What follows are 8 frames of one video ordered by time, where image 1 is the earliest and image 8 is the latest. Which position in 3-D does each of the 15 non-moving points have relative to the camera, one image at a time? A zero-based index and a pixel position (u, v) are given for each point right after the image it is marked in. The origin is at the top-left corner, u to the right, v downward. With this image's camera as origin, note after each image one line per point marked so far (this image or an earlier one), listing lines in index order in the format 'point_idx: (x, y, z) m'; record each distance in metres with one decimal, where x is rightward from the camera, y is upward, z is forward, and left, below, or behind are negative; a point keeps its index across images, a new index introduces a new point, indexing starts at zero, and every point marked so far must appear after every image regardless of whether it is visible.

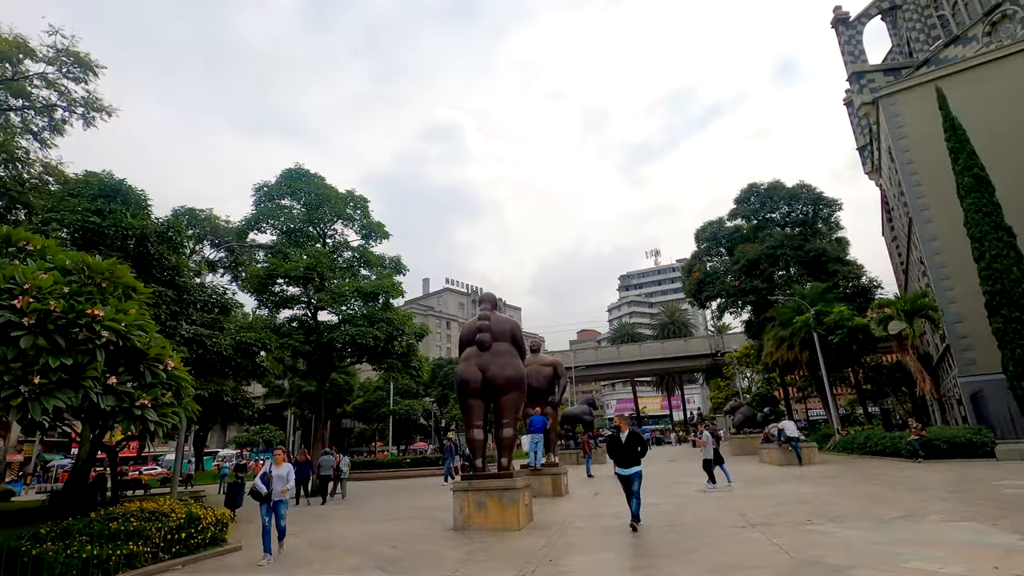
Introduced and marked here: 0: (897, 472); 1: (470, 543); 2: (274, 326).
0: (+8.3, -4.0, +12.4) m
1: (-0.5, -3.0, +6.7) m
2: (-6.6, -1.0, +15.6) m
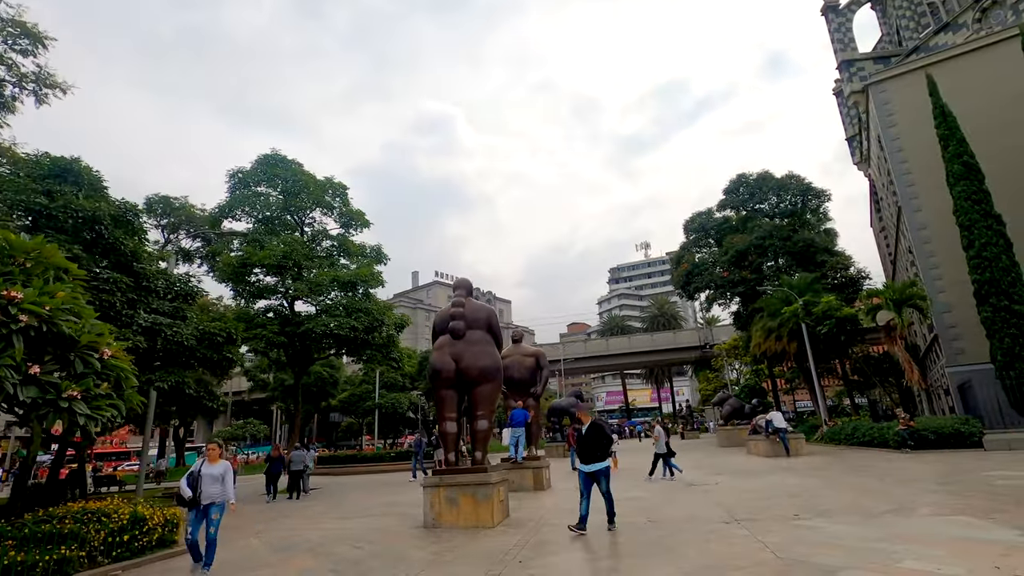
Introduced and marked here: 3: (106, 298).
0: (+7.9, -3.7, +12.2) m
1: (-0.8, -2.8, +6.3) m
2: (-7.0, -0.8, +15.1) m
3: (-6.2, -0.2, +8.7) m
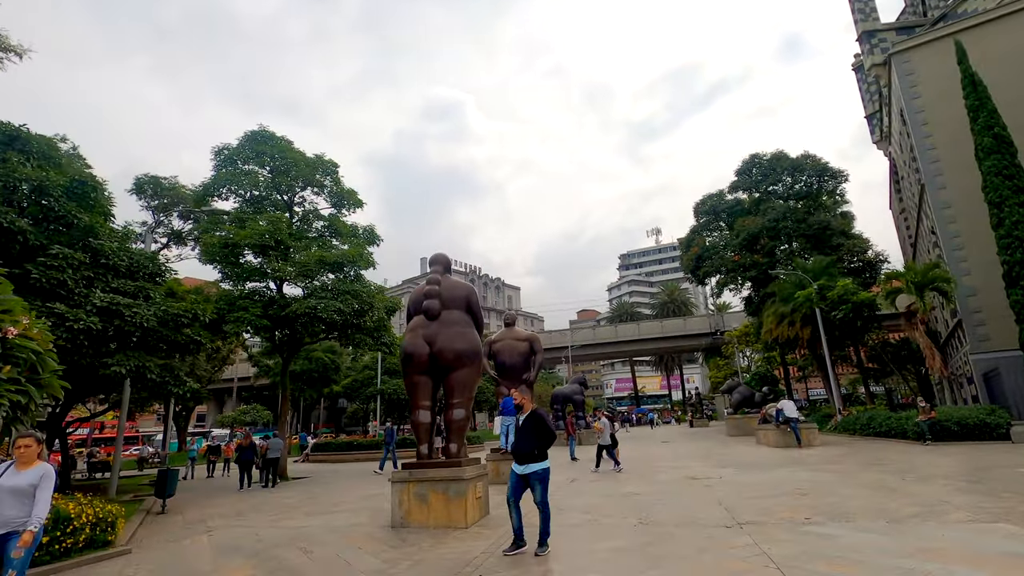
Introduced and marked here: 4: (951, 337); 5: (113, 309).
0: (+7.7, -3.3, +11.3) m
1: (-1.1, -2.6, +5.6) m
2: (-7.1, -0.3, +14.4) m
3: (-6.4, +0.2, +8.0) m
4: (+14.6, -1.6, +19.1) m
5: (-5.9, -0.3, +8.5) m
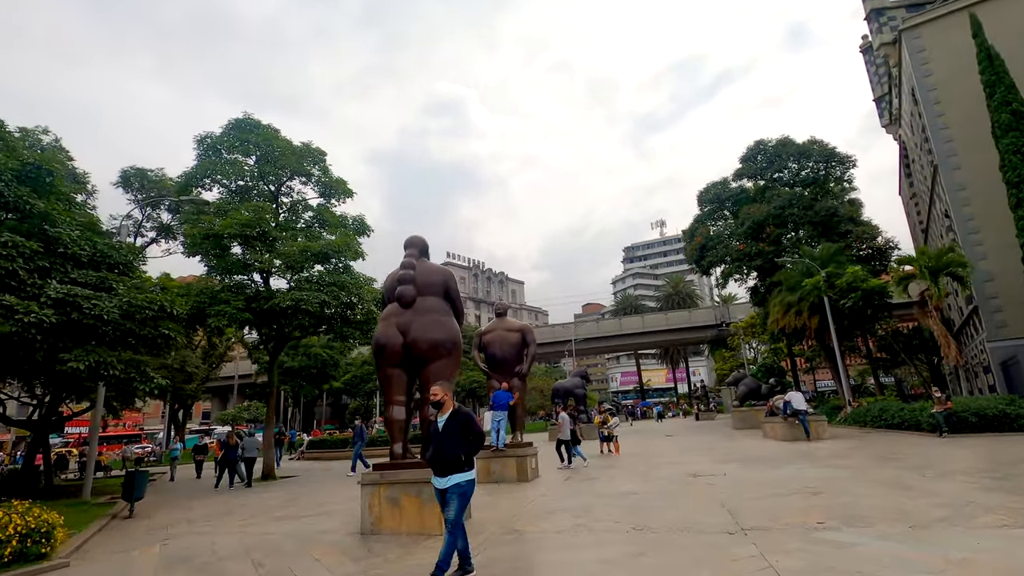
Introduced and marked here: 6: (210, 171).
0: (+7.6, -3.0, +10.7) m
1: (-1.3, -2.4, +5.1) m
2: (-7.3, -0.1, +13.9) m
3: (-6.6, +0.3, +7.5) m
4: (+14.6, -1.2, +18.4) m
5: (-6.1, -0.2, +8.0) m
6: (-8.3, +3.2, +15.7) m
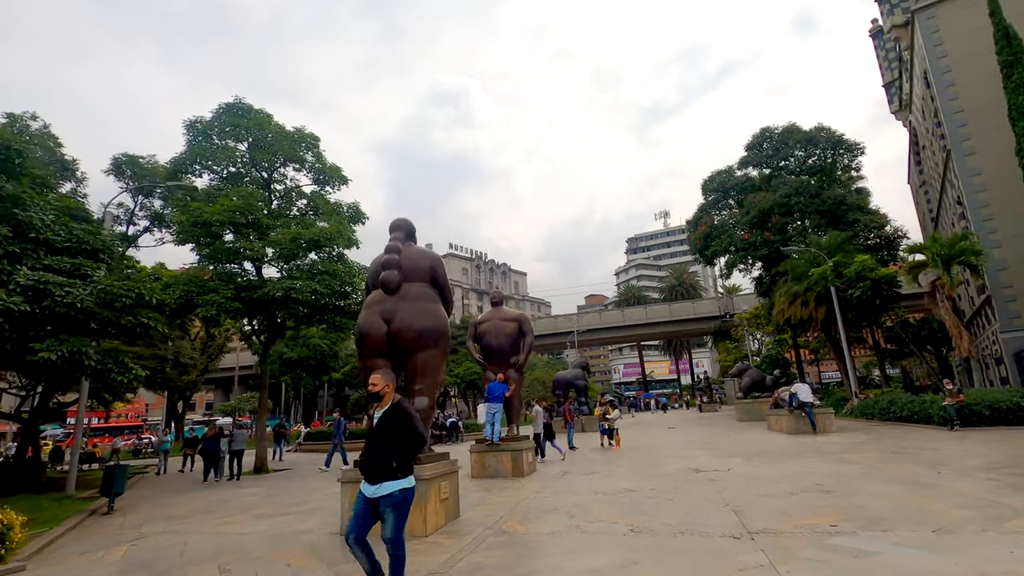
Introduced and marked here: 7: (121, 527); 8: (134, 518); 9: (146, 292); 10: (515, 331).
0: (+7.5, -2.8, +10.3) m
1: (-1.4, -2.3, +4.7) m
2: (-7.3, +0.2, +13.5) m
3: (-6.7, +0.5, +7.1) m
4: (+14.5, -0.9, +17.9) m
5: (-6.2, 0.0, +7.6) m
6: (-8.3, +3.5, +15.3) m
7: (-4.8, -2.9, +7.0) m
8: (-5.0, -3.1, +7.6) m
9: (-5.8, -0.1, +9.1) m
10: (+0.1, -0.8, +10.4) m
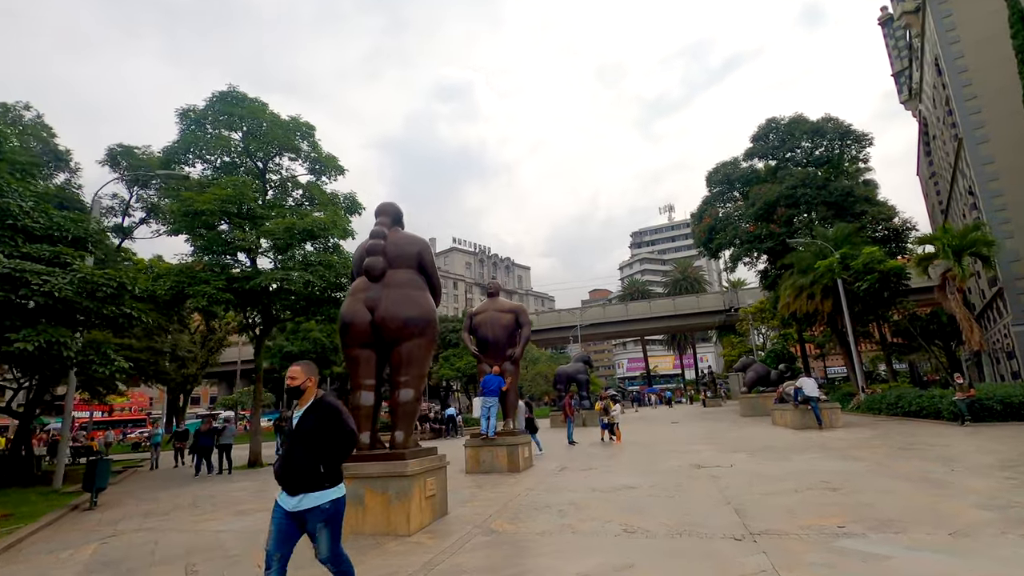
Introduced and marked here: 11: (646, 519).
0: (+7.4, -2.6, +9.9) m
1: (-1.5, -2.1, +4.4) m
2: (-7.4, +0.4, +13.3) m
3: (-6.8, +0.6, +6.8) m
4: (+14.5, -0.6, +17.5) m
5: (-6.3, +0.1, +7.3) m
6: (-8.4, +3.7, +15.0) m
7: (-4.9, -2.8, +6.8) m
8: (-5.1, -2.9, +7.4) m
9: (-5.9, +0.1, +8.8) m
10: (0.0, -0.6, +10.1) m
11: (+1.2, -2.1, +5.2) m
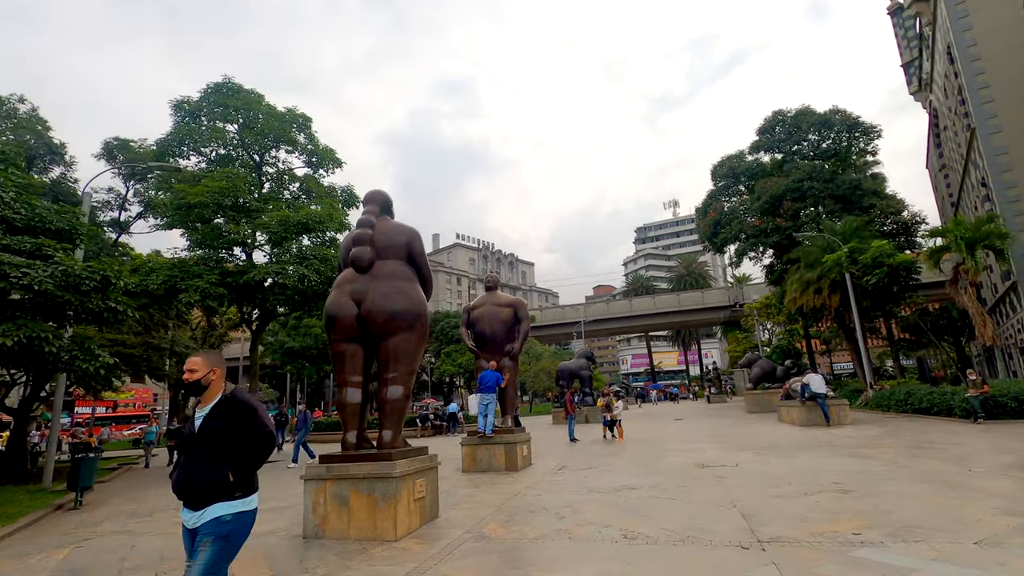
0: (+7.4, -2.5, +9.6) m
1: (-1.6, -2.1, +4.1) m
2: (-7.4, +0.5, +13.0) m
3: (-6.9, +0.7, +6.6) m
4: (+14.5, -0.4, +17.1) m
5: (-6.4, +0.2, +7.1) m
6: (-8.4, +3.9, +14.8) m
7: (-4.9, -2.7, +6.5) m
8: (-5.2, -2.8, +7.1) m
9: (-5.9, +0.2, +8.6) m
10: (0.0, -0.5, +9.8) m
11: (+1.2, -2.0, +4.9) m
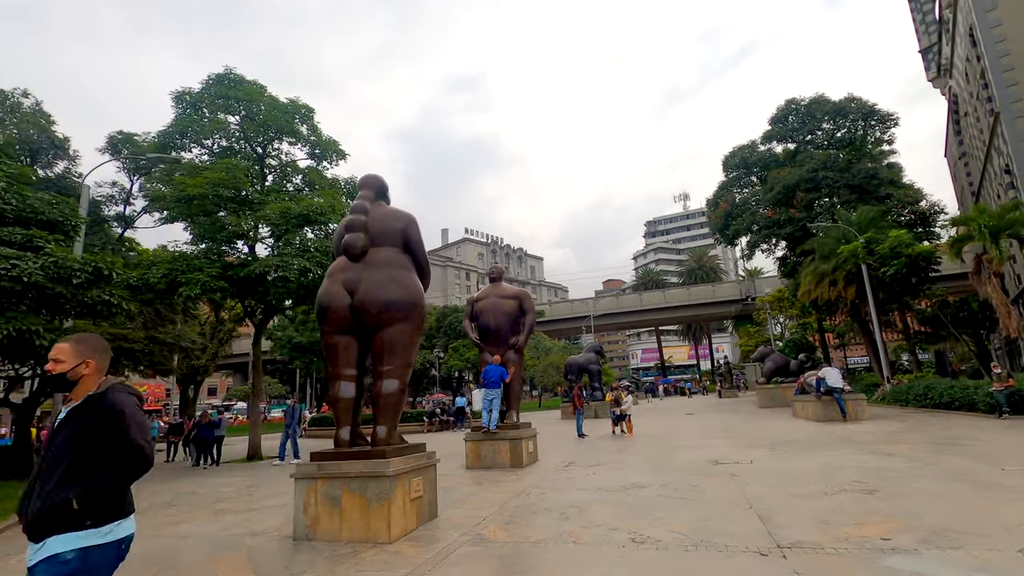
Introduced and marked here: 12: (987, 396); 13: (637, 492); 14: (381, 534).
0: (+7.5, -2.3, +9.2) m
1: (-1.6, -2.0, +3.9) m
2: (-7.3, +0.6, +12.8) m
3: (-6.8, +0.8, +6.4) m
4: (+14.7, -0.2, +16.5) m
5: (-6.3, +0.3, +6.9) m
6: (-8.2, +4.0, +14.6) m
7: (-4.9, -2.6, +6.3) m
8: (-5.1, -2.7, +6.9) m
9: (-5.8, +0.3, +8.4) m
10: (0.0, -0.4, +9.5) m
11: (+1.2, -1.9, +4.6) m
12: (+10.3, -2.3, +12.5) m
13: (+1.3, -2.2, +6.1) m
14: (-1.1, -2.0, +4.6) m
